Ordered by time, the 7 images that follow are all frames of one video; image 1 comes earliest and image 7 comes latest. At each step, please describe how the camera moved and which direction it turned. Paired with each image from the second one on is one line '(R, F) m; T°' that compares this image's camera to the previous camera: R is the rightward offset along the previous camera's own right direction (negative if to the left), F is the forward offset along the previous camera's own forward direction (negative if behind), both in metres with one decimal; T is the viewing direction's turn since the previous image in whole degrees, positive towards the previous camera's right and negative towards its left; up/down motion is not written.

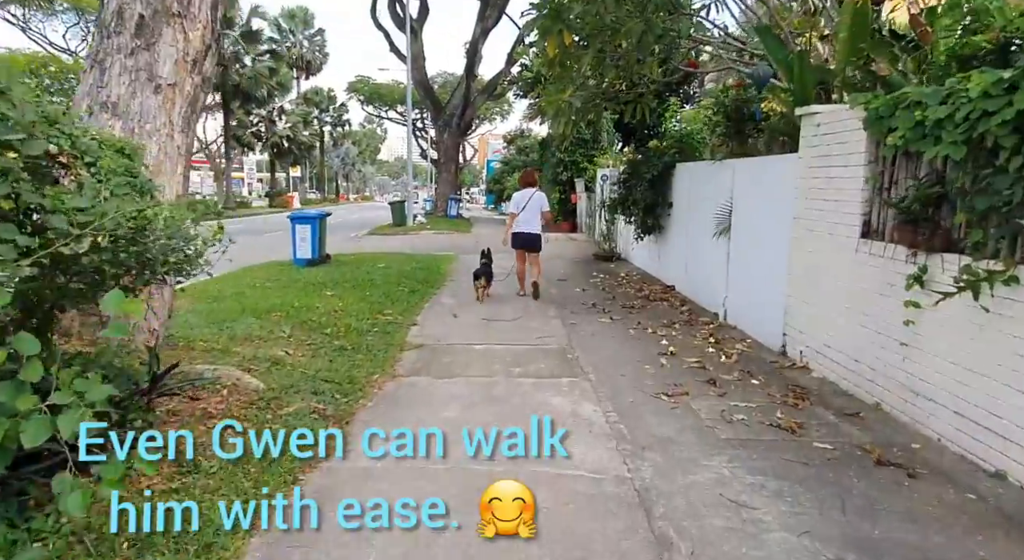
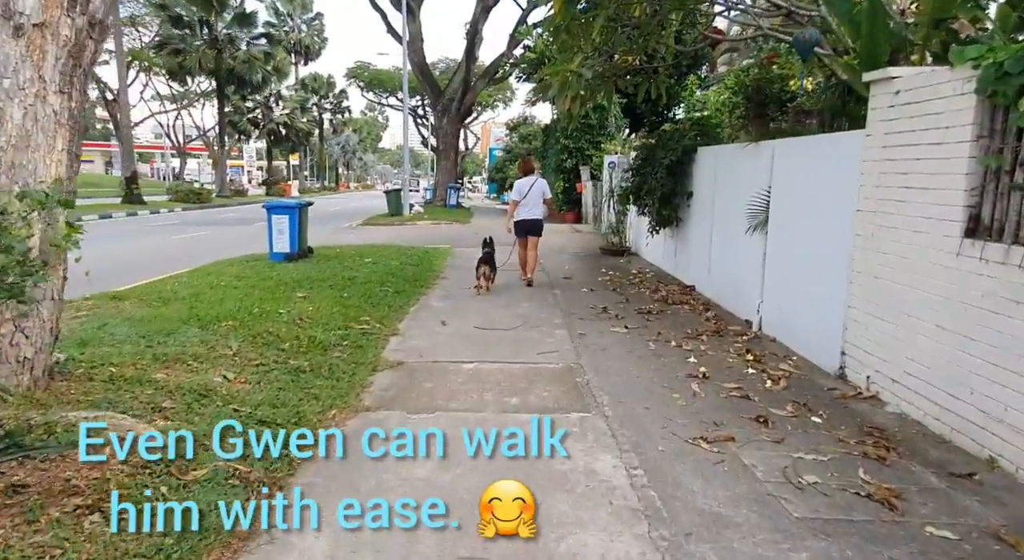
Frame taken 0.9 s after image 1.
(0.0, +1.1) m; 0°
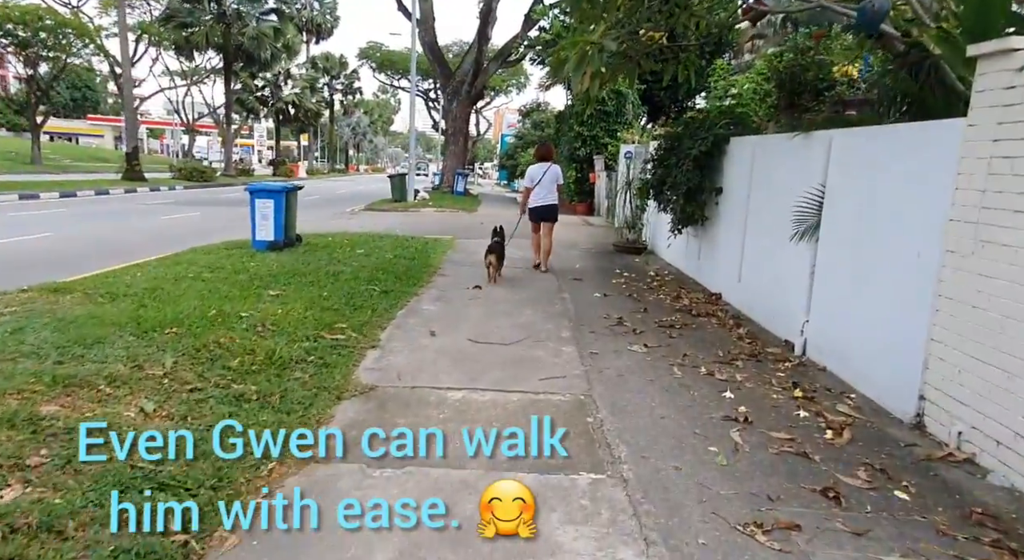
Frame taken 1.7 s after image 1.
(0.0, +1.0) m; -1°
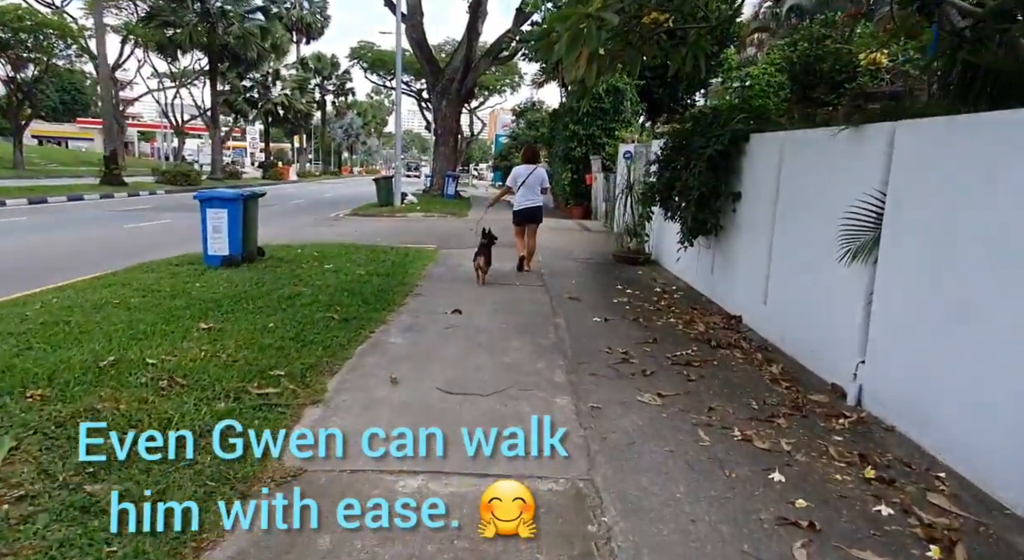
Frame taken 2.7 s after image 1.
(+0.1, +1.1) m; 0°
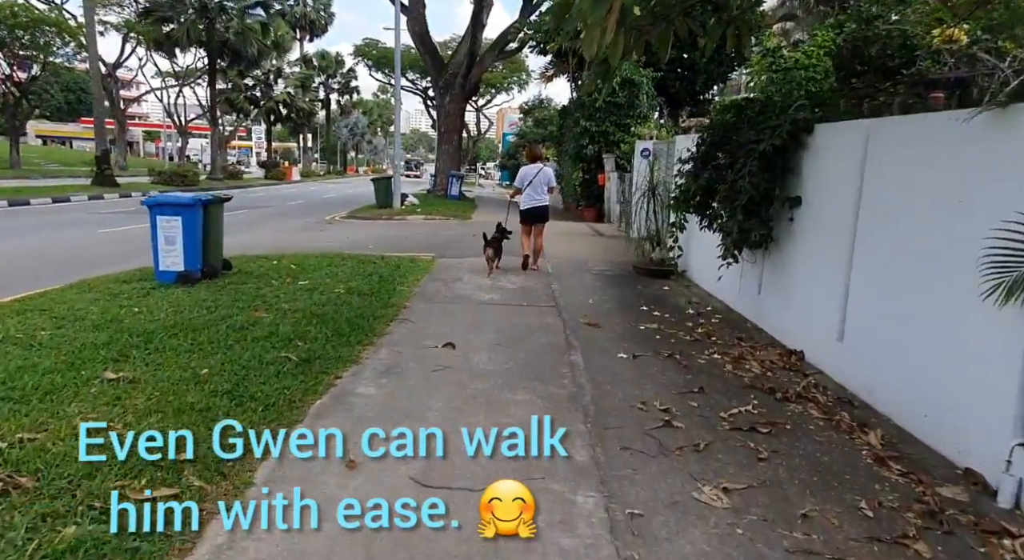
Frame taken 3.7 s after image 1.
(0.0, +1.3) m; -1°
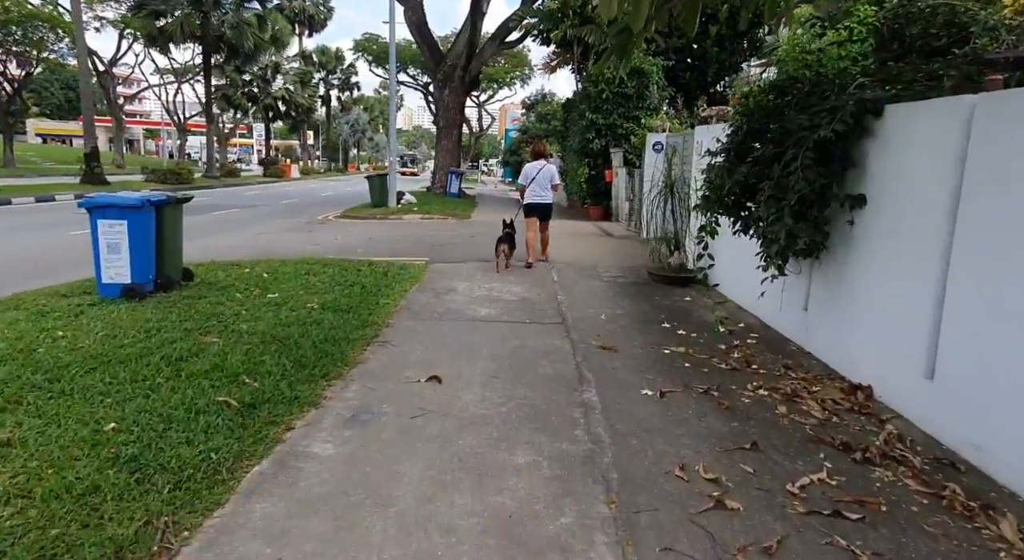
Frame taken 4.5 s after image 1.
(0.0, +1.0) m; 0°
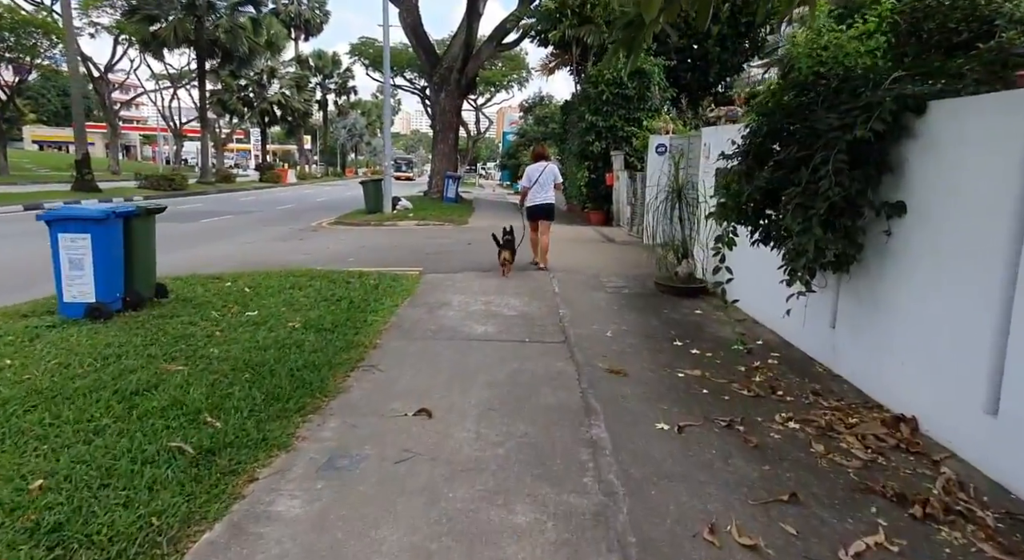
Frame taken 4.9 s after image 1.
(0.0, +0.5) m; 0°
